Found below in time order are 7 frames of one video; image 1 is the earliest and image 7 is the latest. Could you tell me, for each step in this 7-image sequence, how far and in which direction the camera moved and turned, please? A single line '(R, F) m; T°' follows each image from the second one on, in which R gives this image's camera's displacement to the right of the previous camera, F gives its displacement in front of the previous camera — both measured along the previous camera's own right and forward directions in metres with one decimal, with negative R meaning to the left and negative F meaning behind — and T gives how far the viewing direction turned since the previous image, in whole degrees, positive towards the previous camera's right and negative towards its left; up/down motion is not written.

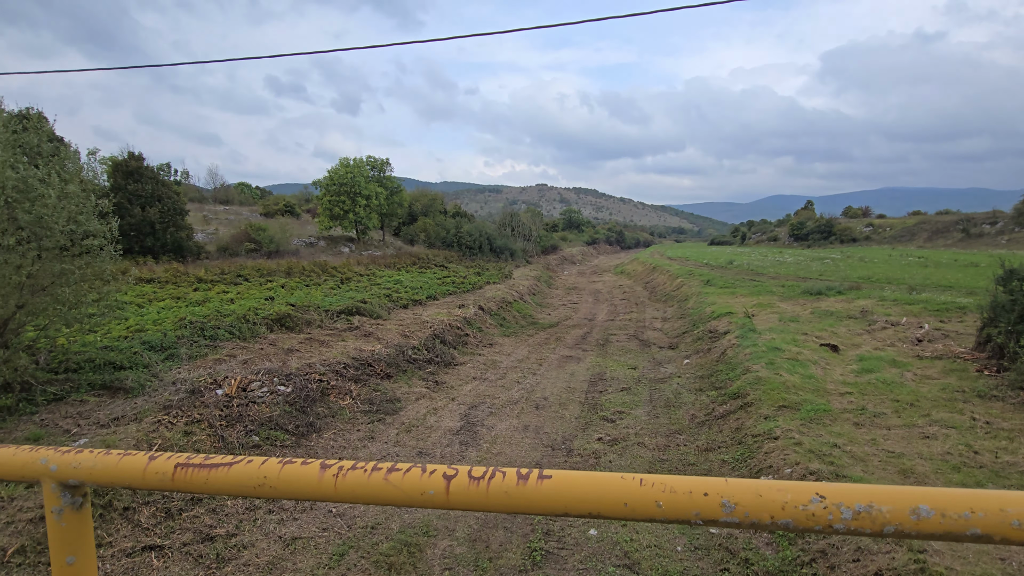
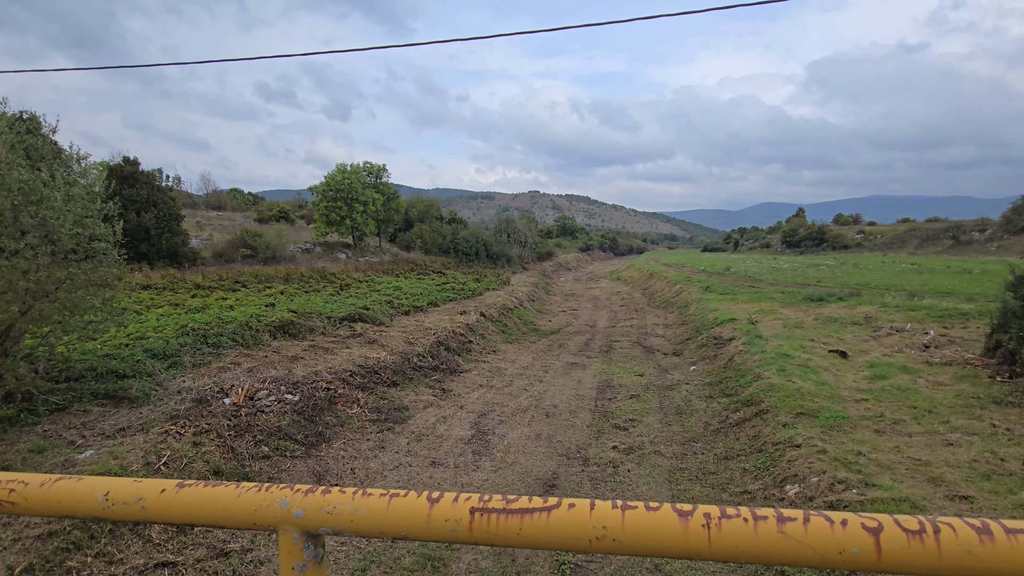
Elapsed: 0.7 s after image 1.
(-0.3, +0.1) m; +1°
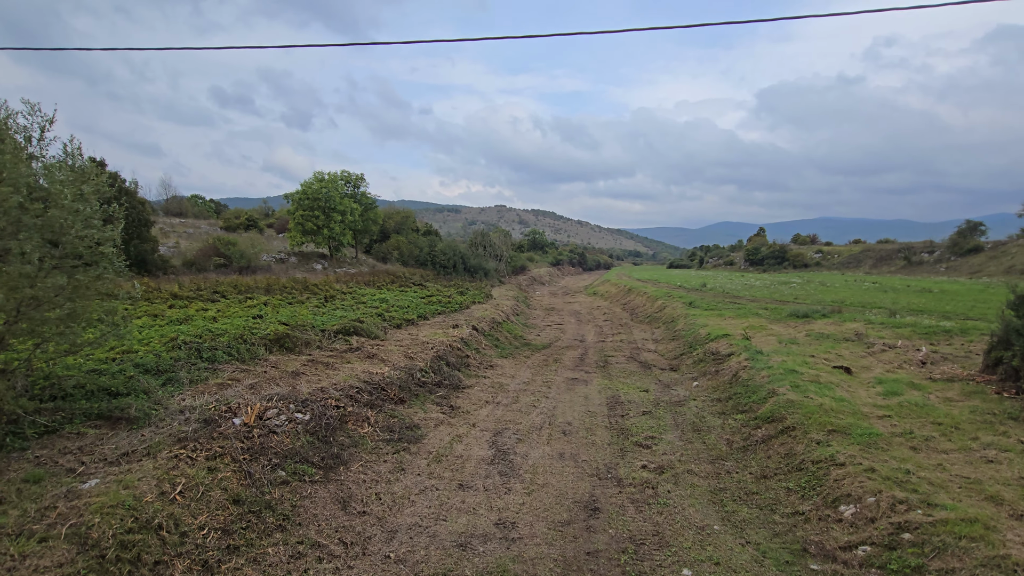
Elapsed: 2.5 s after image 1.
(-0.8, +0.3) m; +4°
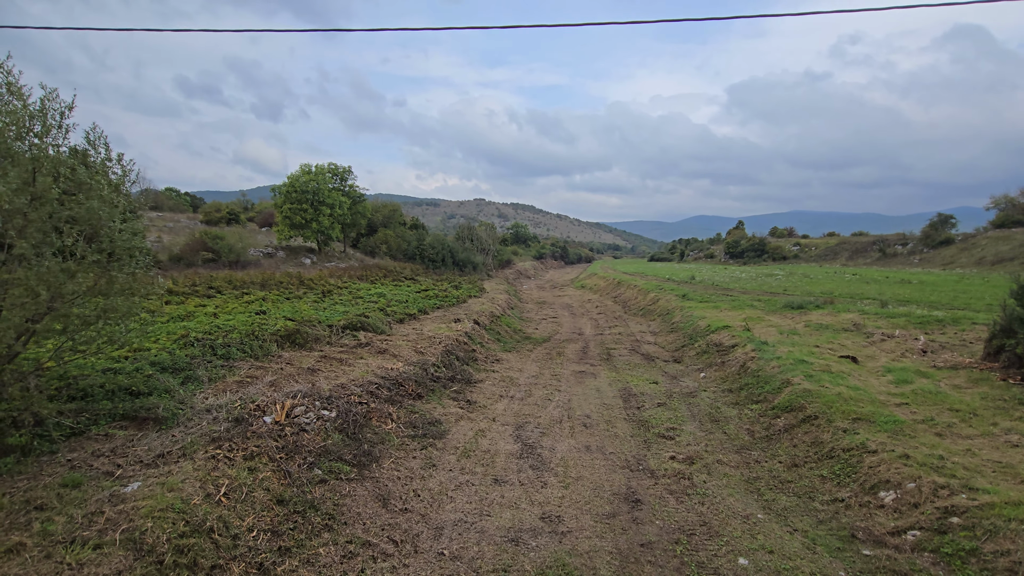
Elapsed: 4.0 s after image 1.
(-0.7, +0.1) m; +2°
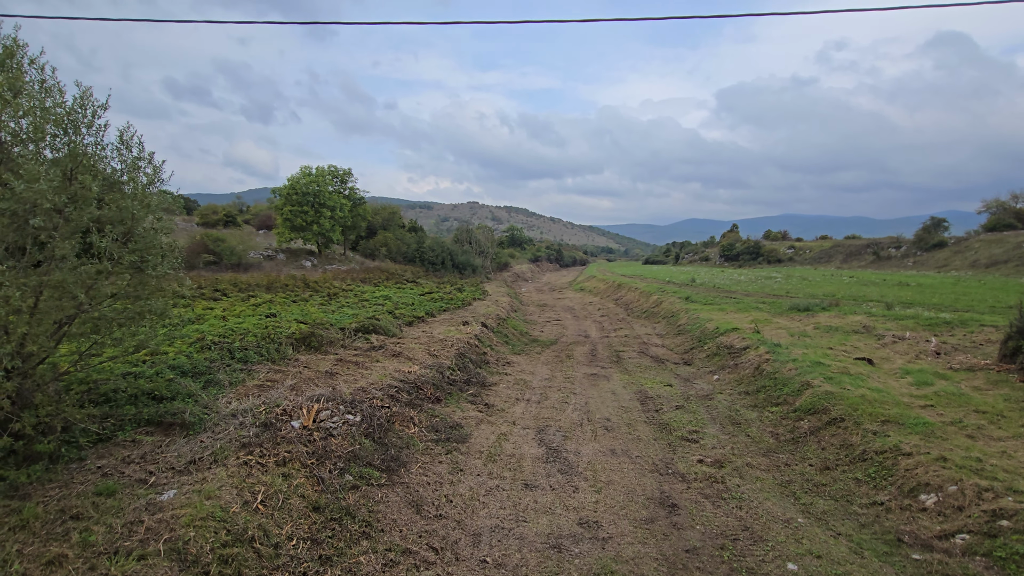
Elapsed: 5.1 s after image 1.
(-0.4, +0.1) m; +1°
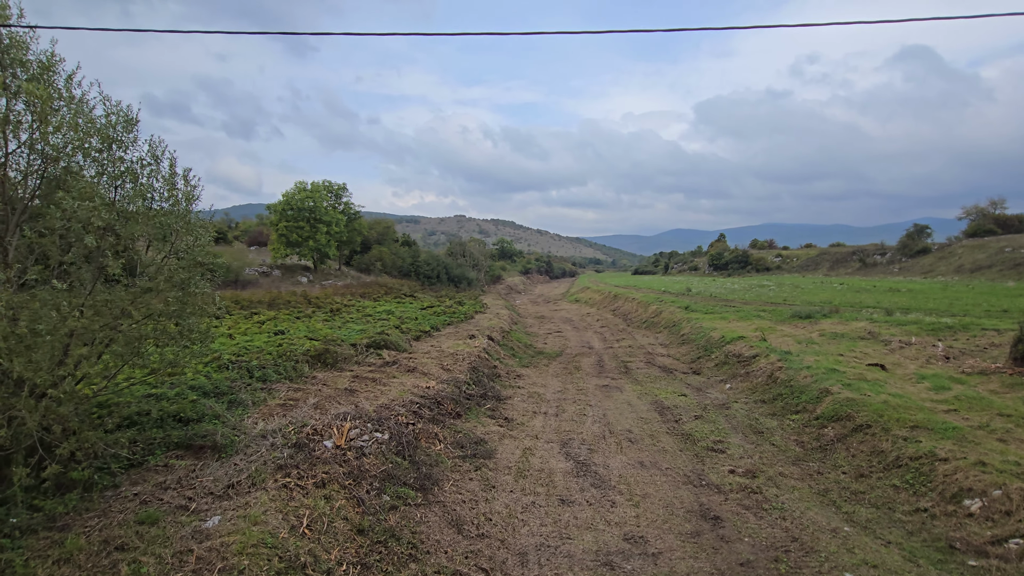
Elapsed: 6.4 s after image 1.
(-0.5, +0.1) m; +1°
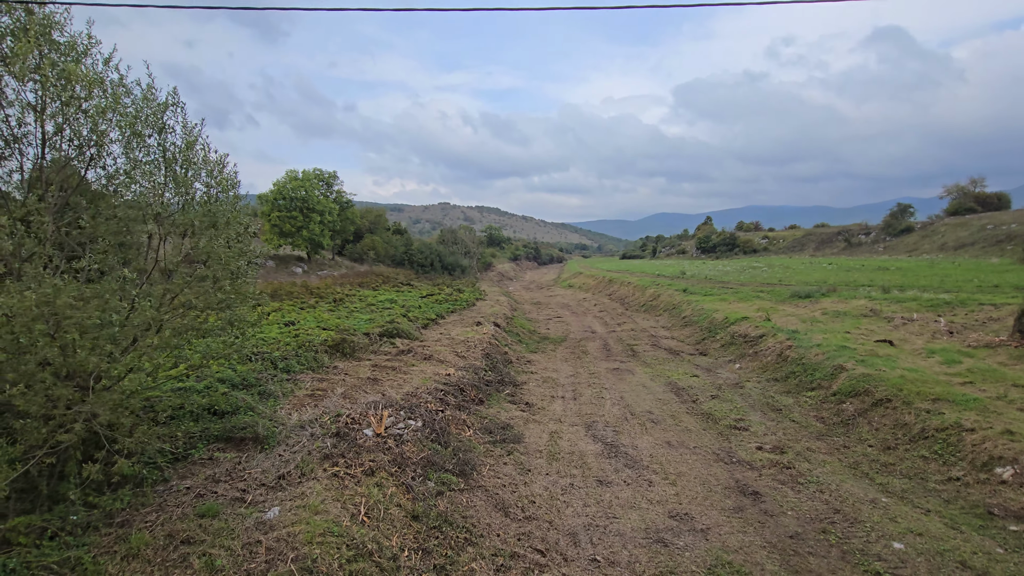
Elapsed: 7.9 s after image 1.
(-0.6, 0.0) m; +2°
